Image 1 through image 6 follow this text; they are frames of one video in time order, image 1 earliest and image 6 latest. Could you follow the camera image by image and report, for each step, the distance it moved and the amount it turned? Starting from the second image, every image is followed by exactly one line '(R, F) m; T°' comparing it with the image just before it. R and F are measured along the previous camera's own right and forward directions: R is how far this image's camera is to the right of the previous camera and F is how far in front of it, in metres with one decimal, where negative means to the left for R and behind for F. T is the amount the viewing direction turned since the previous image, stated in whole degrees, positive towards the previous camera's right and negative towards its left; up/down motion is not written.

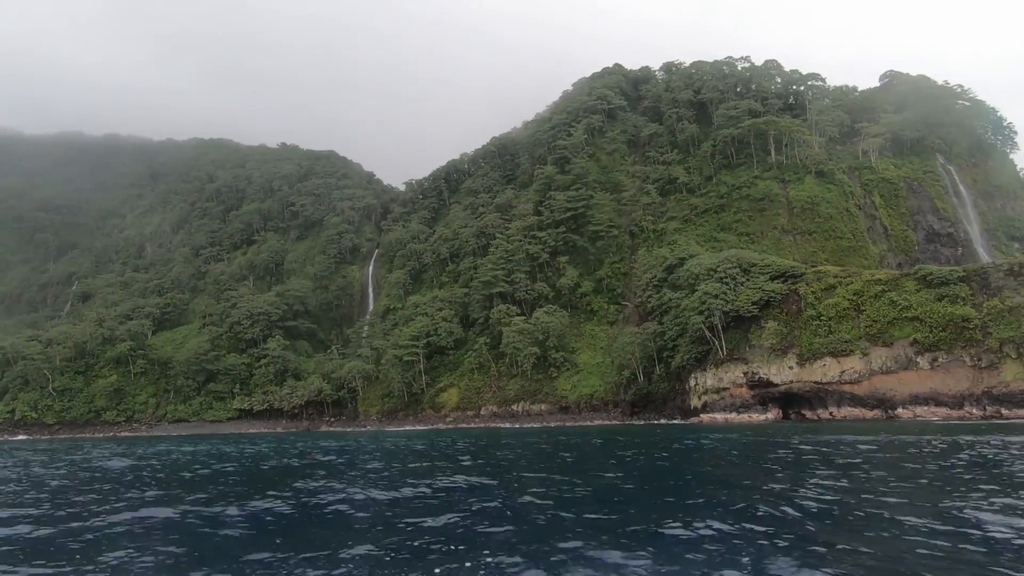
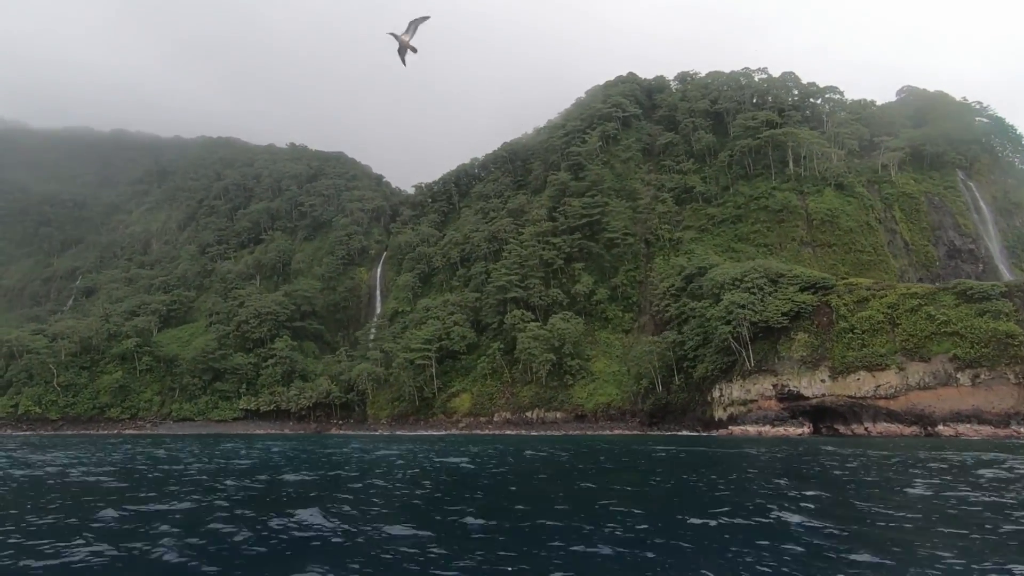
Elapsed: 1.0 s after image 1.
(-1.5, +0.6) m; 0°
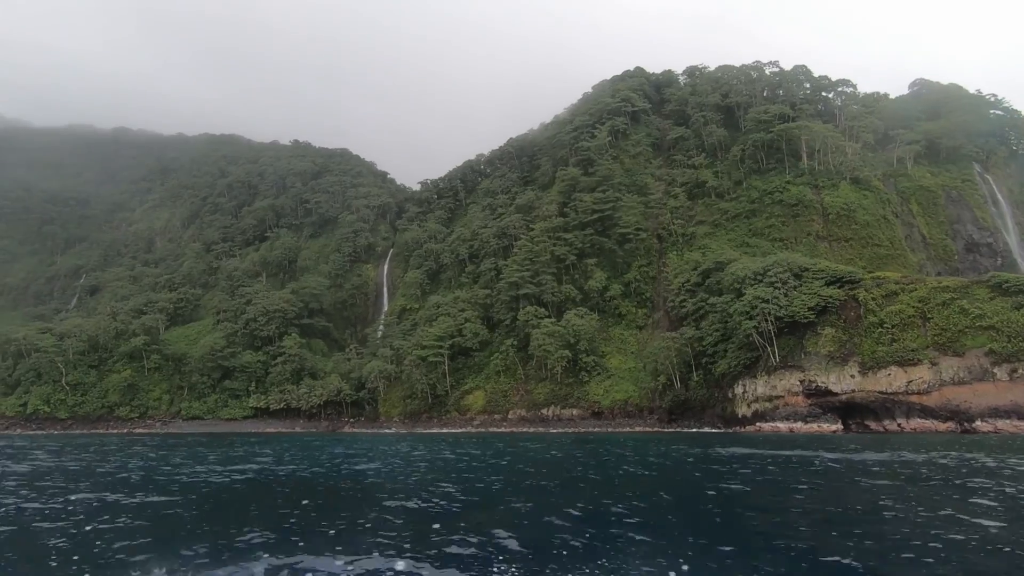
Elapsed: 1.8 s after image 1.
(-1.2, +0.5) m; 0°
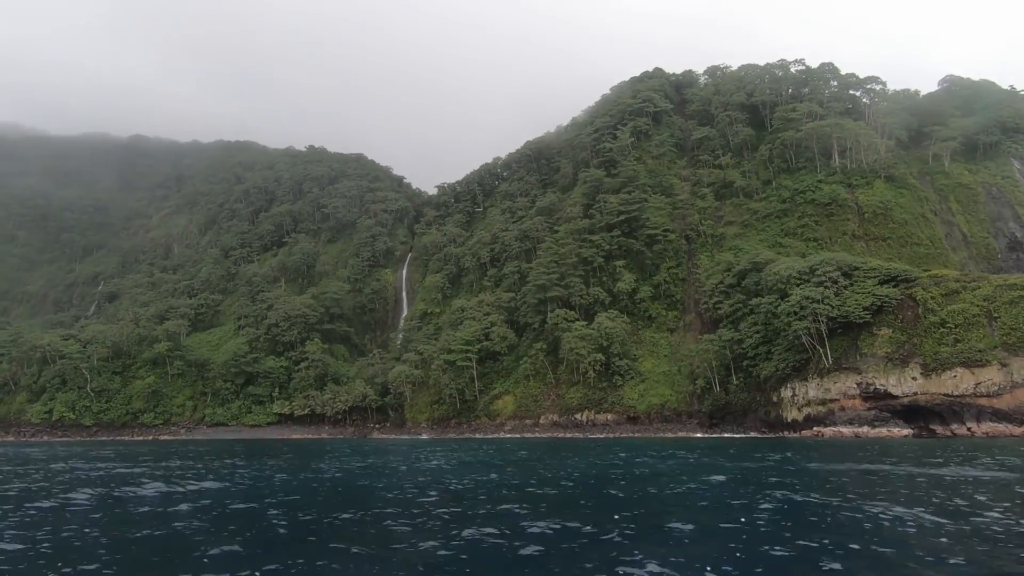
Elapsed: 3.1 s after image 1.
(-1.9, +0.8) m; -1°
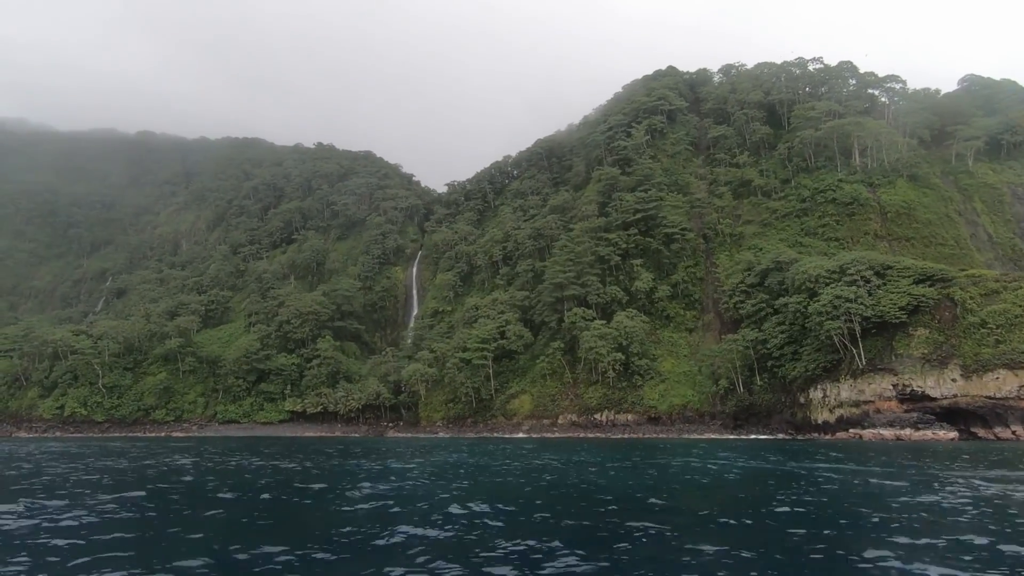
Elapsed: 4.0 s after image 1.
(-1.4, +0.6) m; 0°
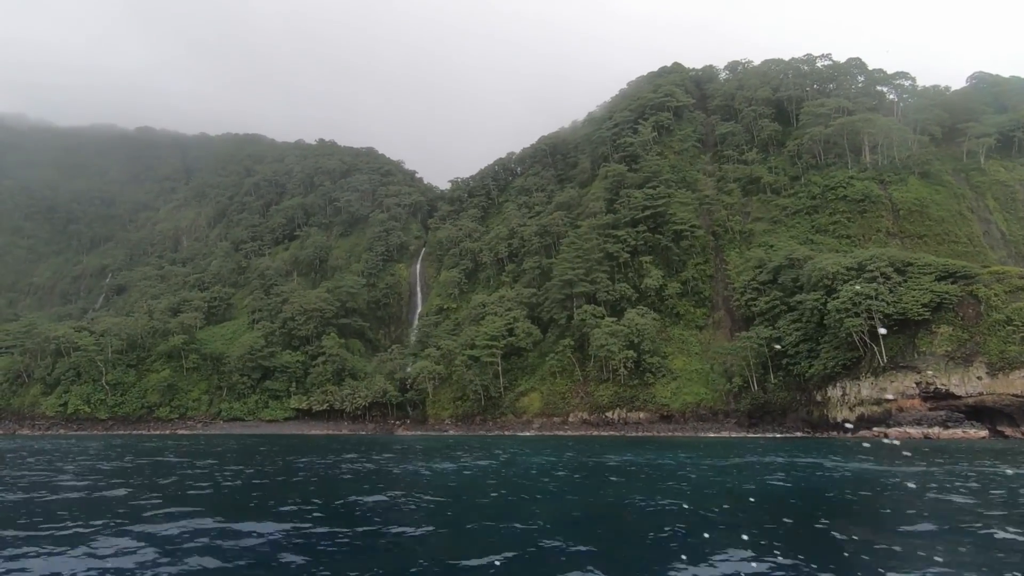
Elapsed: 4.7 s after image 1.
(-1.1, +0.5) m; 0°
